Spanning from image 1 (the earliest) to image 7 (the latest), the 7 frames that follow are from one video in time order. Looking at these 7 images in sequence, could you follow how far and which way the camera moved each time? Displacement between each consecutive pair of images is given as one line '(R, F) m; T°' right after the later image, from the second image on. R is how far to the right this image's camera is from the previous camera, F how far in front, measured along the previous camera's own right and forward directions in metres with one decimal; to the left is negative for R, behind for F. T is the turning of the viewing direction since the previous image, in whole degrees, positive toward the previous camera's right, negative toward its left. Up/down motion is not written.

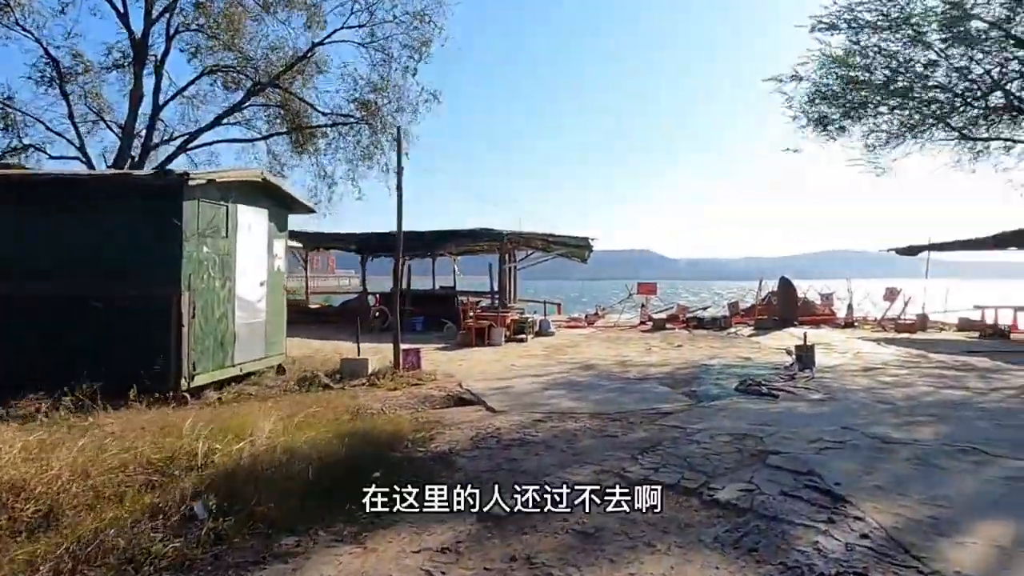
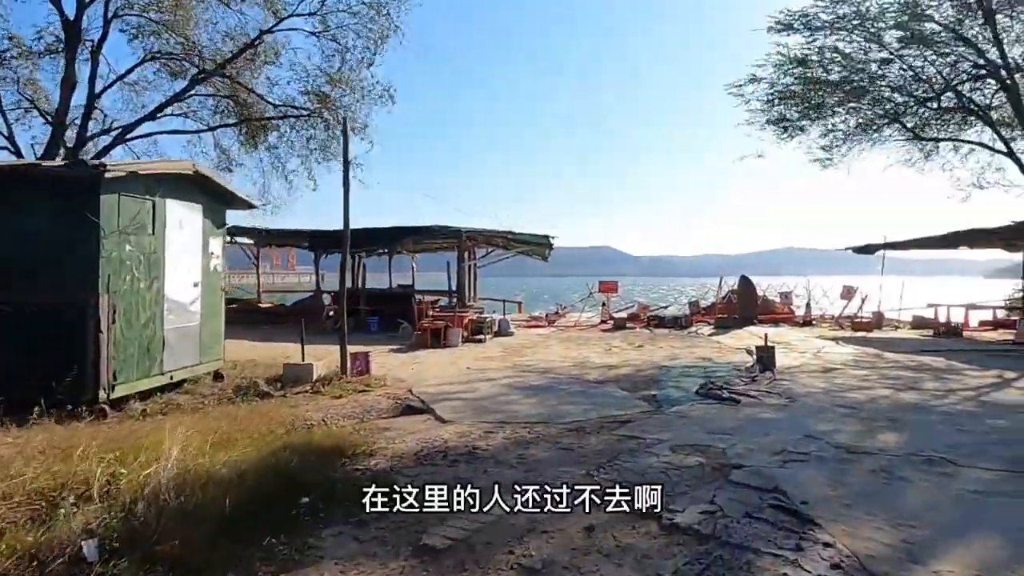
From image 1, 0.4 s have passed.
(+0.1, +0.4) m; +3°
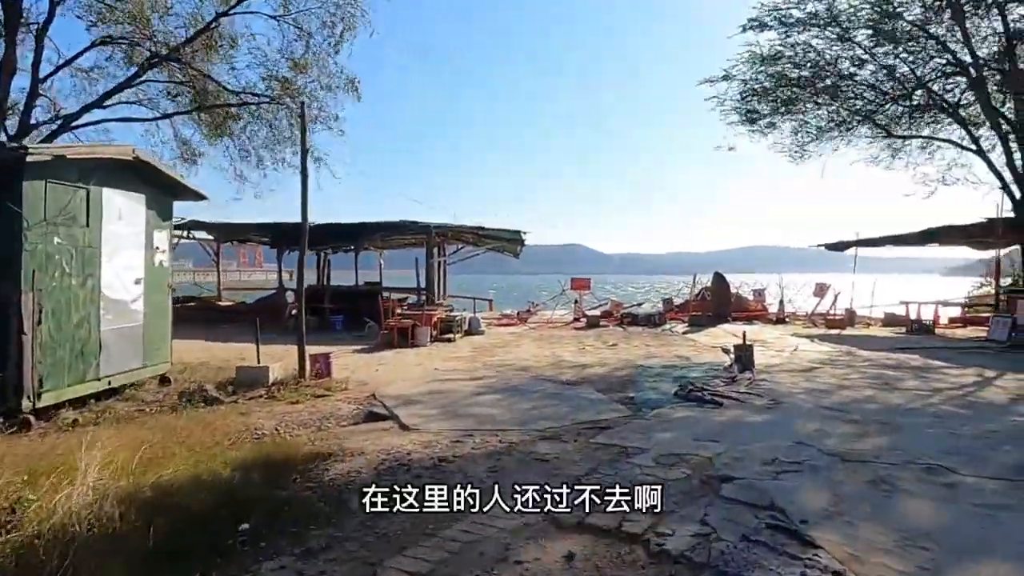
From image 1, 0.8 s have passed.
(0.0, +0.5) m; +2°
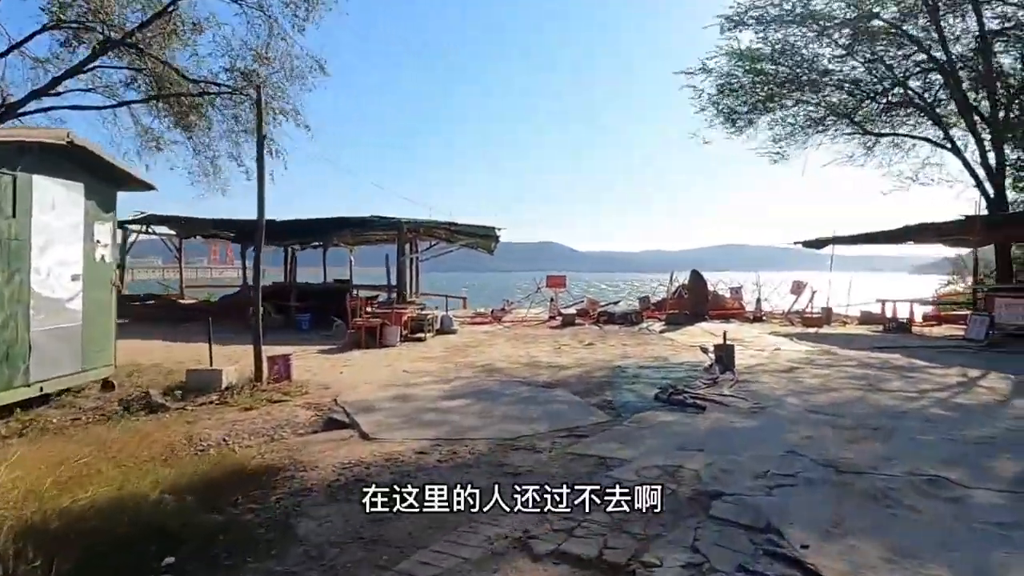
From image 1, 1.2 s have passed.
(0.0, +0.5) m; +2°
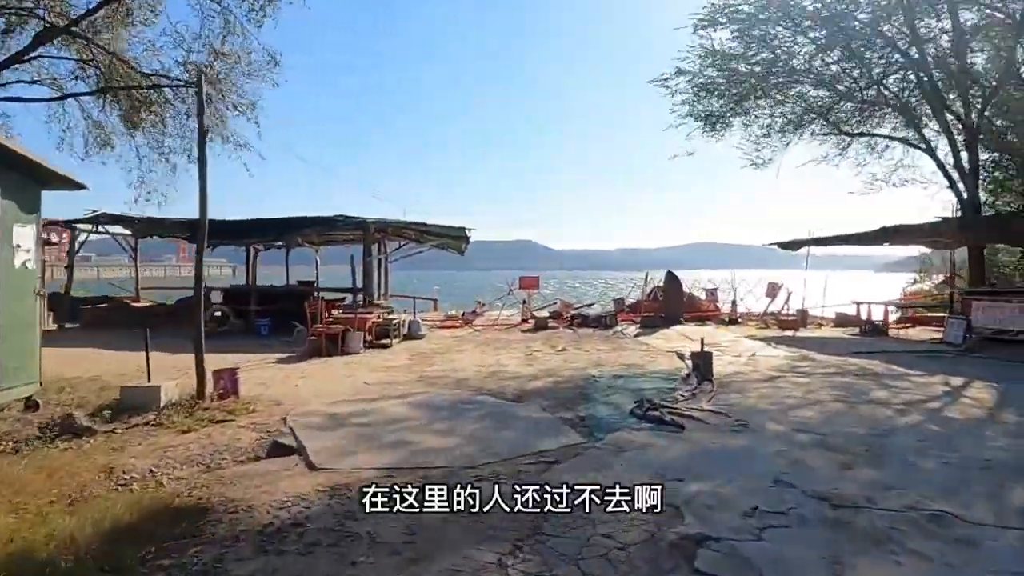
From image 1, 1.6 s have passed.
(+0.1, +0.6) m; +2°
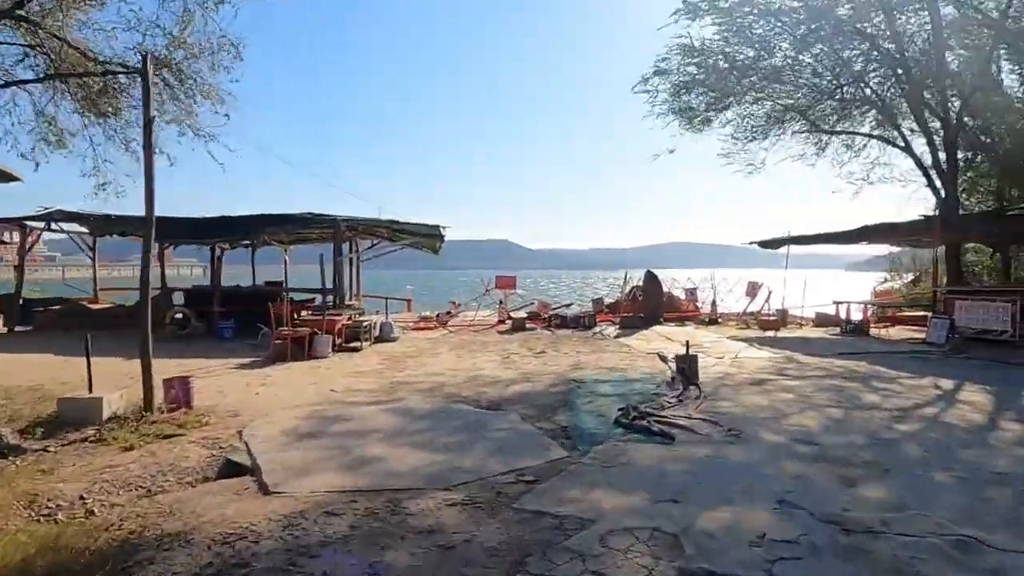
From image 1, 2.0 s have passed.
(0.0, +0.5) m; +2°
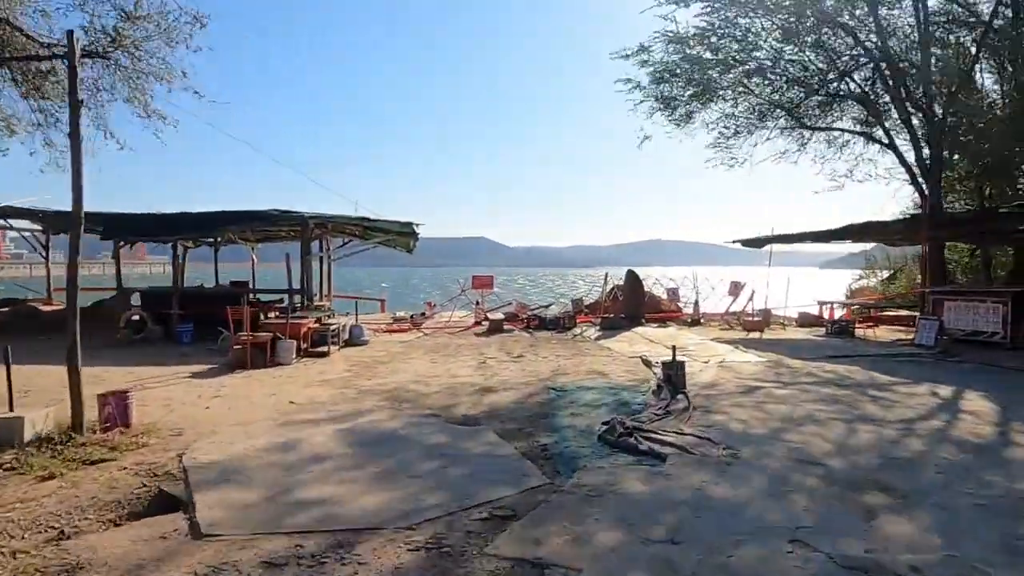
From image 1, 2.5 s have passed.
(0.0, +0.6) m; +2°
